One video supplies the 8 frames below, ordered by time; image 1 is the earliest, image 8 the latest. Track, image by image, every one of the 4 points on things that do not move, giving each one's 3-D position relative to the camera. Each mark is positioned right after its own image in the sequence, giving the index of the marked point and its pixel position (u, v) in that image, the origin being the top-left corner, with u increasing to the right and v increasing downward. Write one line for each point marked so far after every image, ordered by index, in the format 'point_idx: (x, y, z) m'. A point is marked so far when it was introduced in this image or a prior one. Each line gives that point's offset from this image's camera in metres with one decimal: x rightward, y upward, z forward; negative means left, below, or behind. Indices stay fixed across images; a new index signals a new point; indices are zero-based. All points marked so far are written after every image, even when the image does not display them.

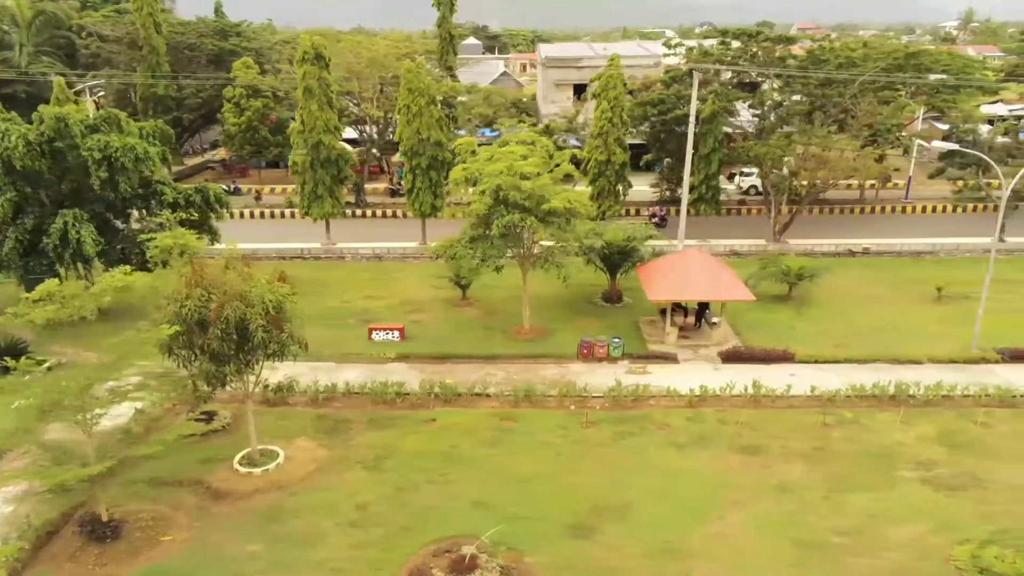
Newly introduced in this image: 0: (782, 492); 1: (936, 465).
0: (+3.8, -2.8, +14.1) m
1: (+6.2, -2.6, +14.9) m
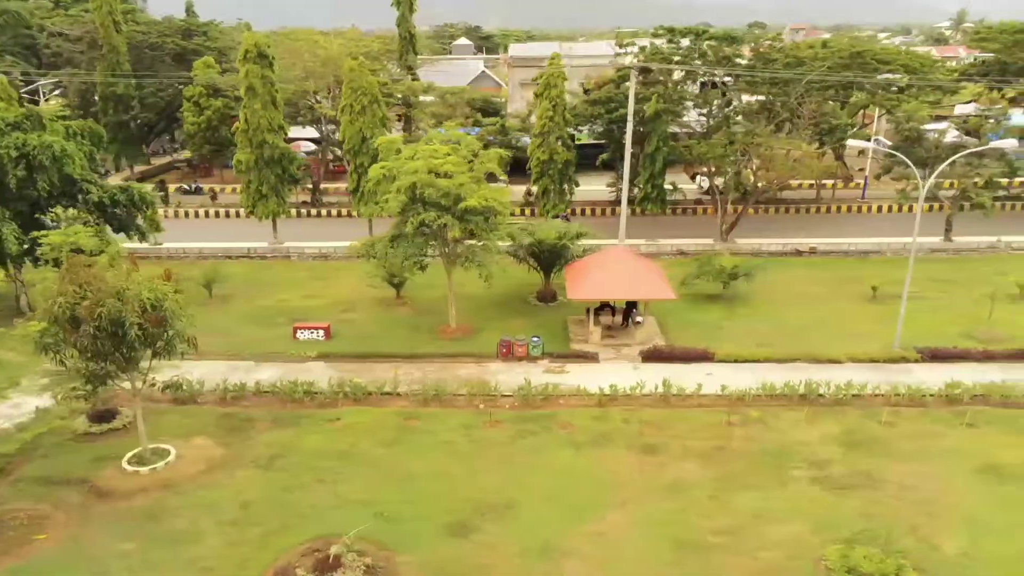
0: (+2.2, -2.8, +14.1) m
1: (+4.6, -2.6, +14.9) m
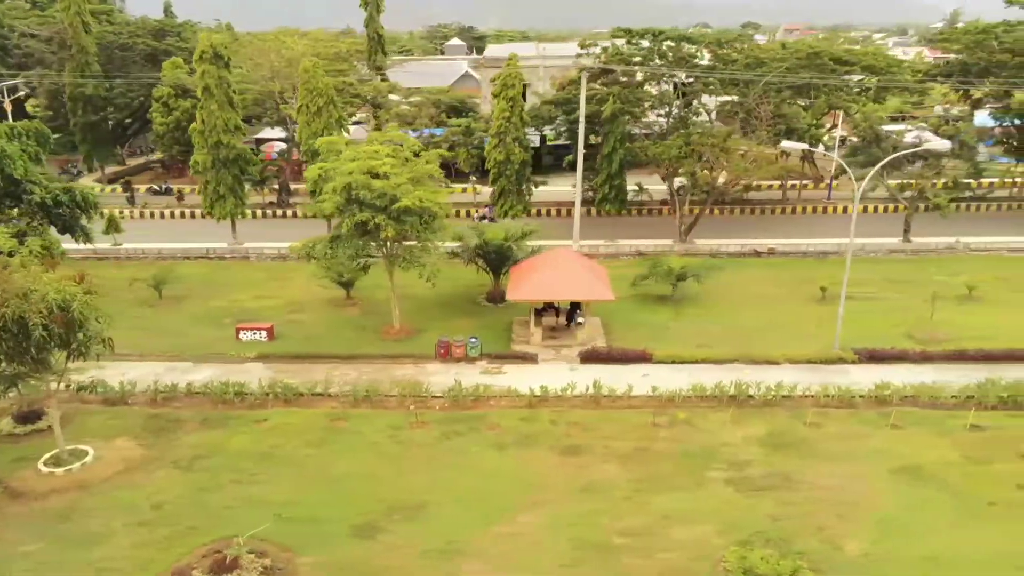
0: (+1.0, -2.8, +14.1) m
1: (+3.5, -2.6, +14.9) m
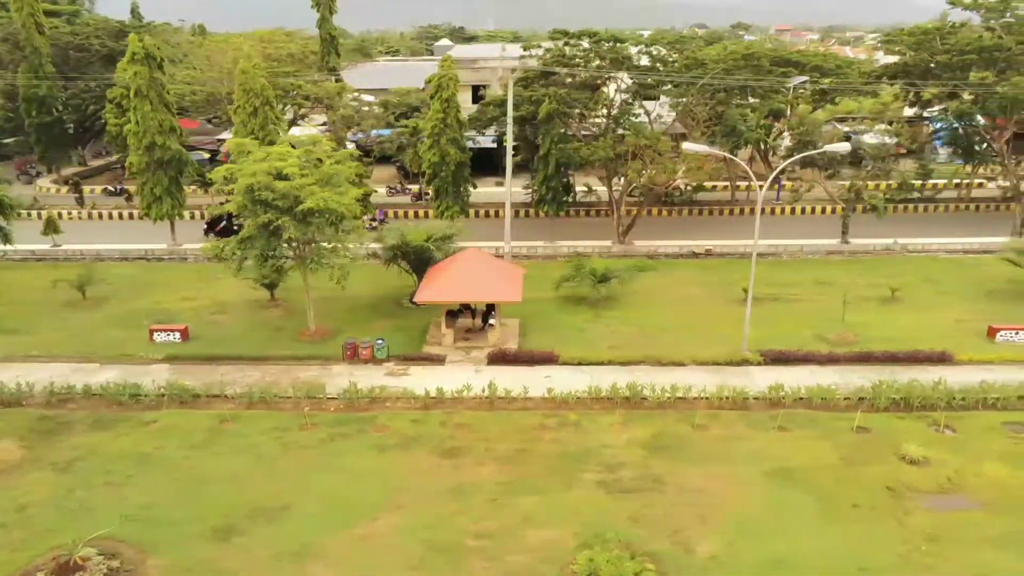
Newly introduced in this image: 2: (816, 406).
0: (-0.8, -2.8, +14.1) m
1: (+1.7, -2.6, +14.9) m
2: (+5.1, -2.0, +17.2) m
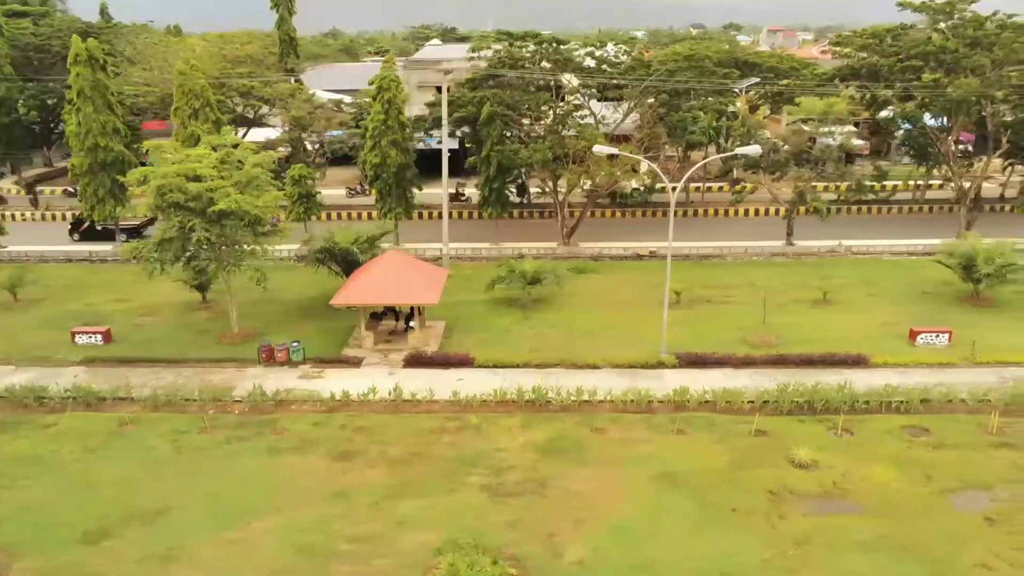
0: (-2.4, -2.9, +14.1) m
1: (0.0, -2.7, +14.9) m
2: (+3.5, -2.0, +17.2) m
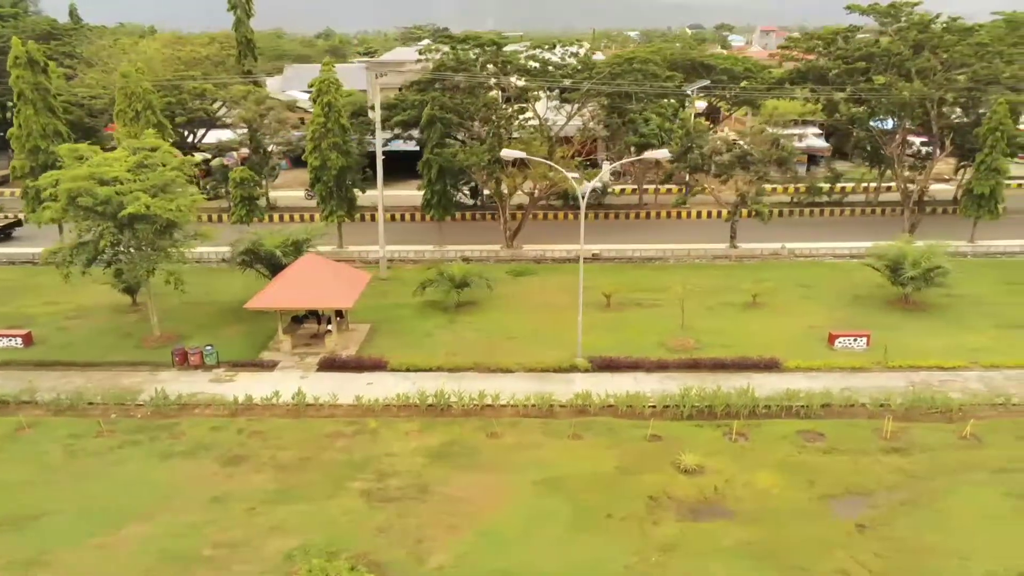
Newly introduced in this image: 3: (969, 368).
0: (-4.1, -2.9, +14.1) m
1: (-1.6, -2.7, +14.9) m
2: (+1.8, -2.1, +17.2) m
3: (+8.5, -1.5, +19.1) m
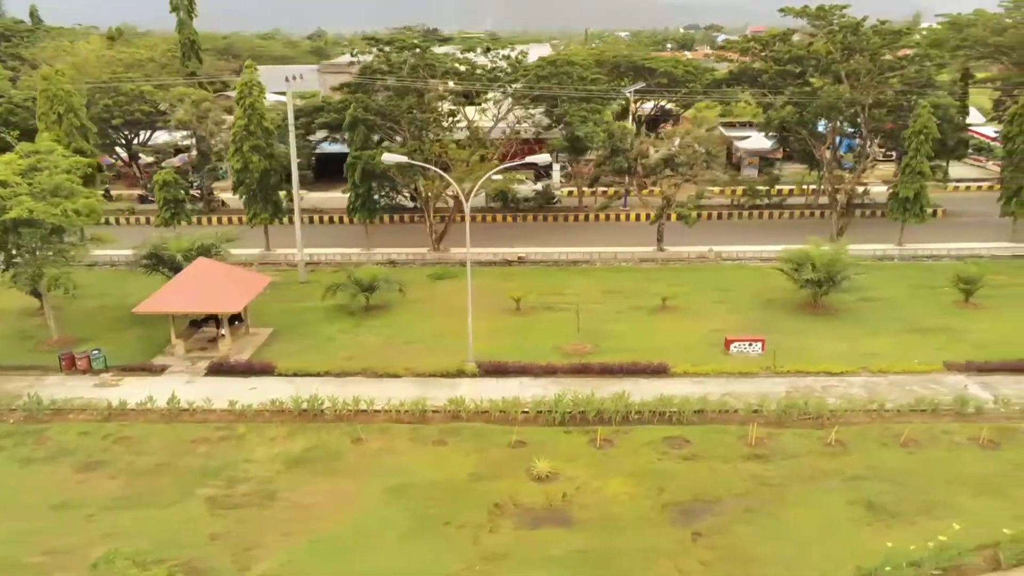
0: (-6.2, -3.0, +14.1) m
1: (-3.8, -2.8, +14.8) m
2: (-0.3, -2.2, +17.1) m
3: (+6.4, -1.6, +19.0) m
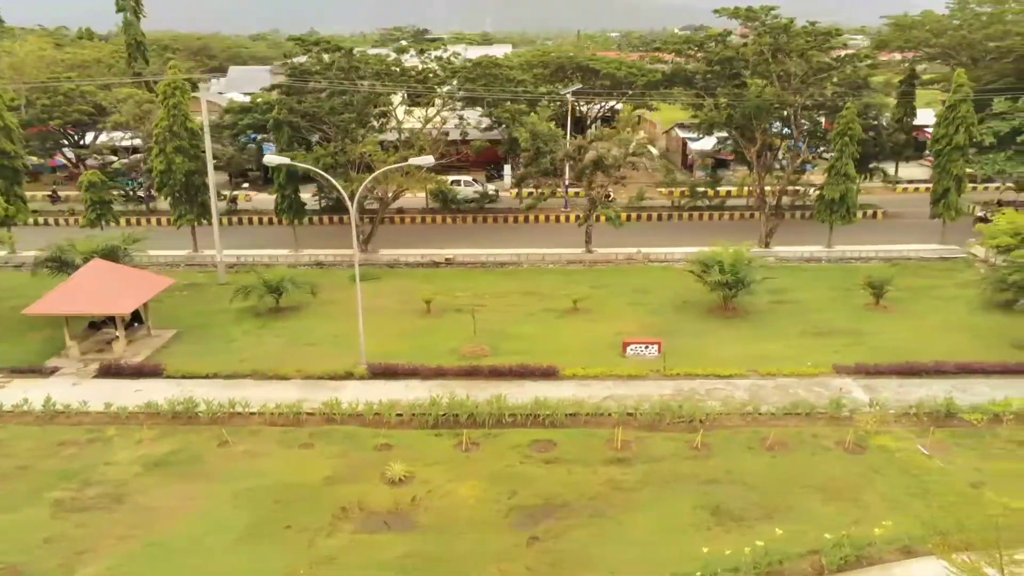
0: (-8.3, -3.1, +14.0) m
1: (-5.9, -2.8, +14.8) m
2: (-2.4, -2.2, +17.0) m
3: (+4.3, -1.6, +19.0) m
